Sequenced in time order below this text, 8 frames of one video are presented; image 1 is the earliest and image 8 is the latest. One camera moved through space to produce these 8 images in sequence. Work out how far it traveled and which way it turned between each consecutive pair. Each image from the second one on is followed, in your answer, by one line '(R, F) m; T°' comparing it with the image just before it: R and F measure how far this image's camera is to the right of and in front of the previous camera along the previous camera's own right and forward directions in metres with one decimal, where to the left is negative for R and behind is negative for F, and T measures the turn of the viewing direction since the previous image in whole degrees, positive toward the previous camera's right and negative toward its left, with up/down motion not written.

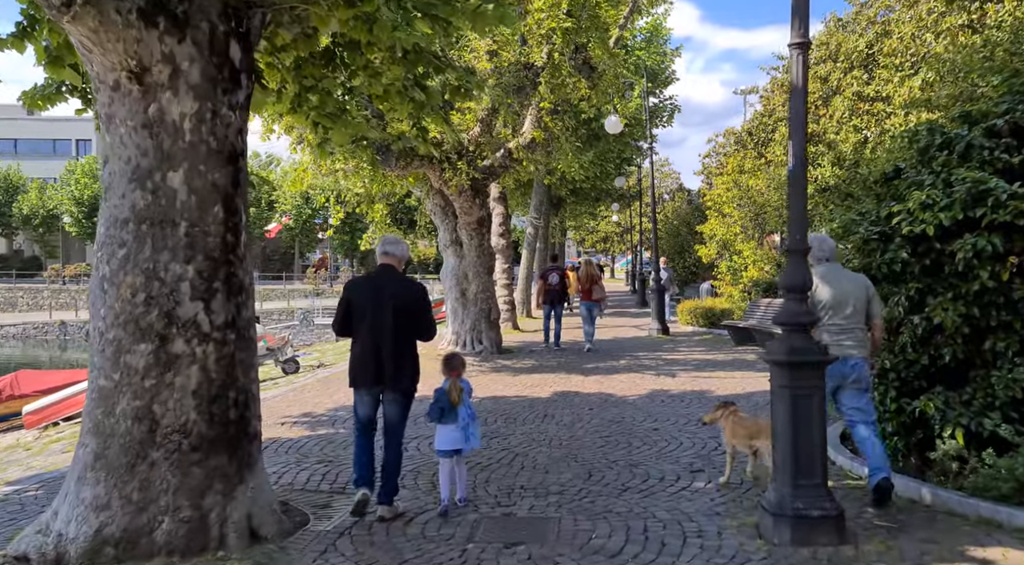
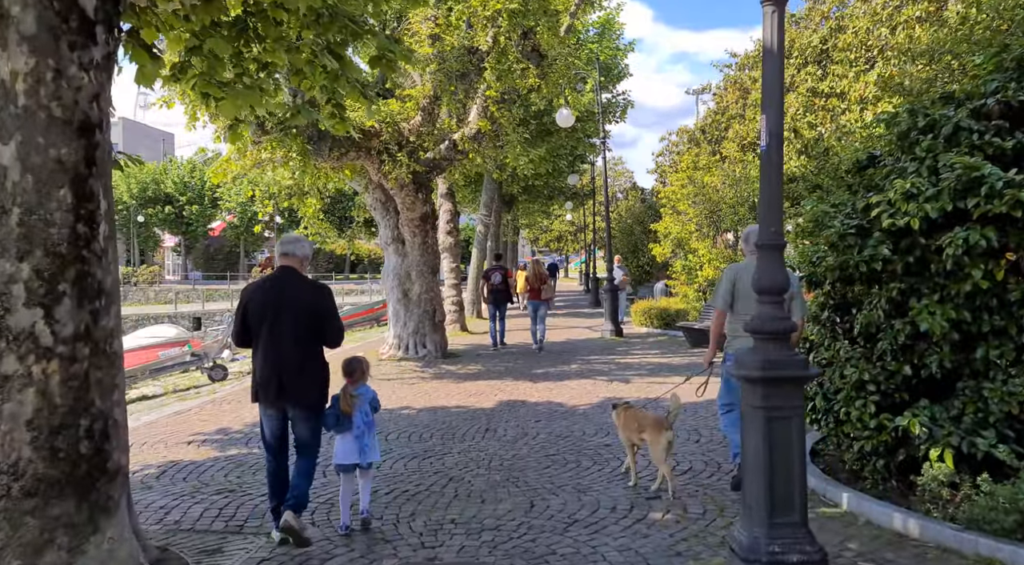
(+0.2, +0.8) m; +3°
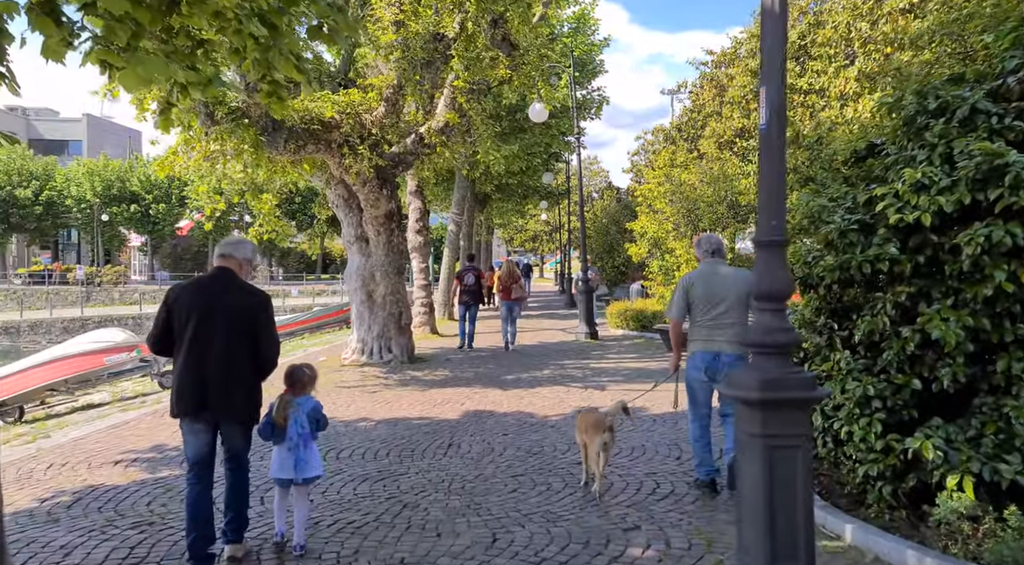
(+0.1, +0.7) m; +2°
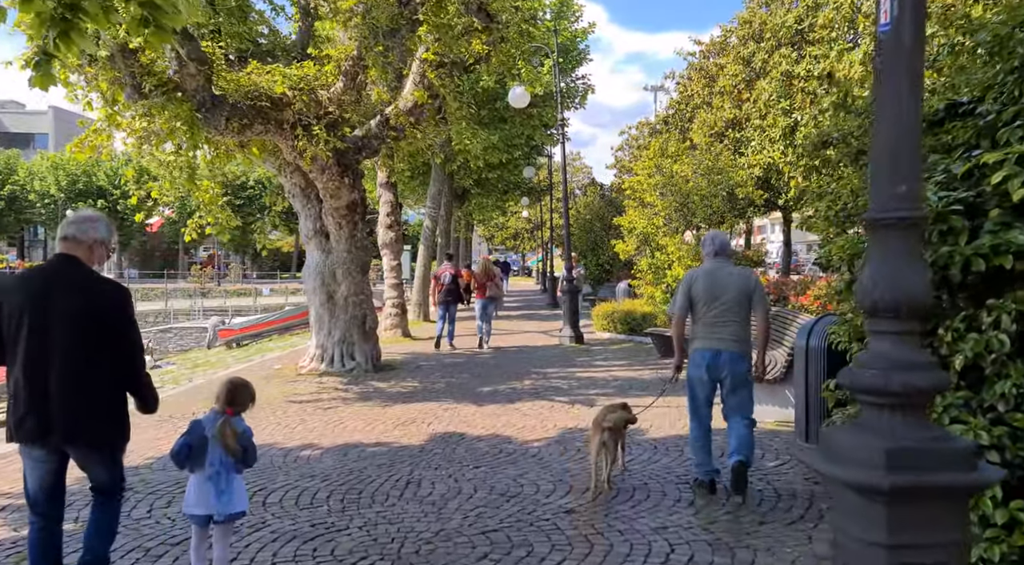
(+0.1, +1.4) m; +1°
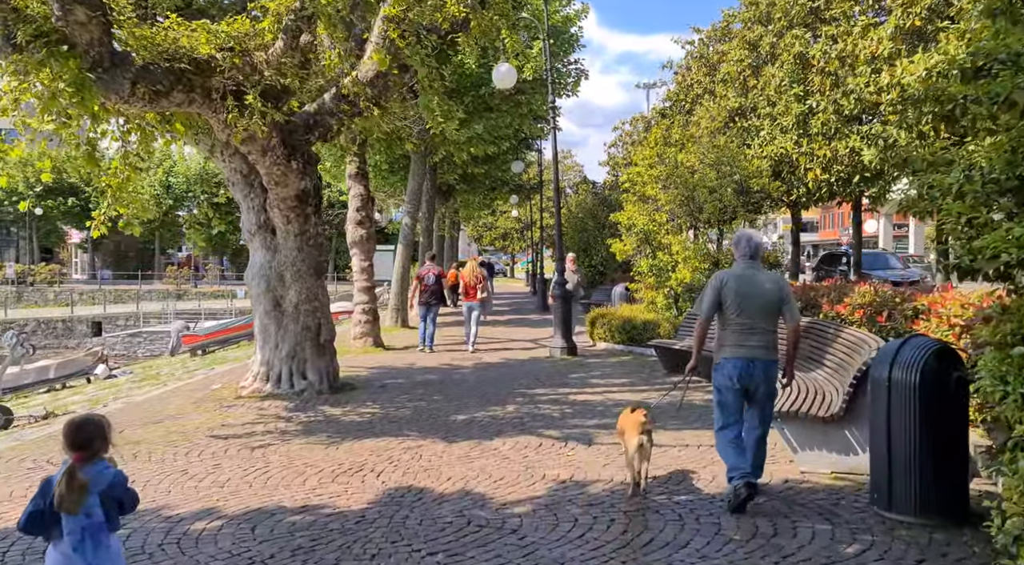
(+0.1, +1.9) m; +1°
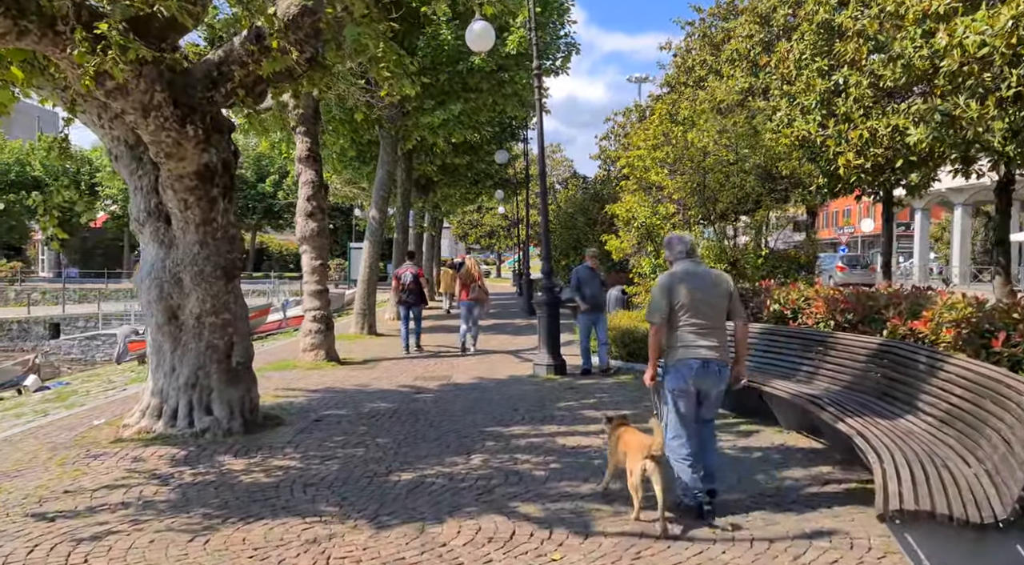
(+0.2, +2.4) m; +1°
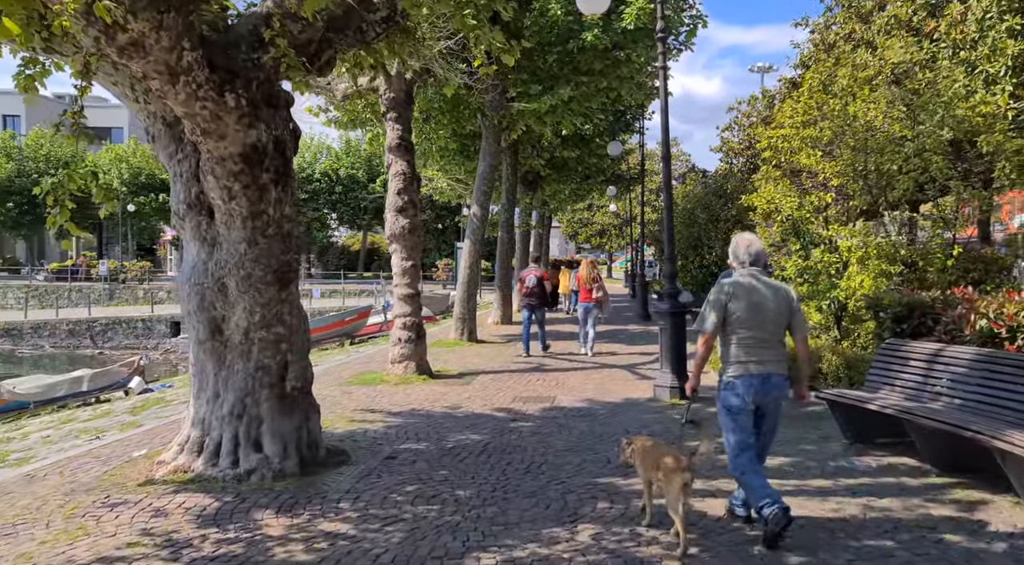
(-0.1, +1.8) m; -7°
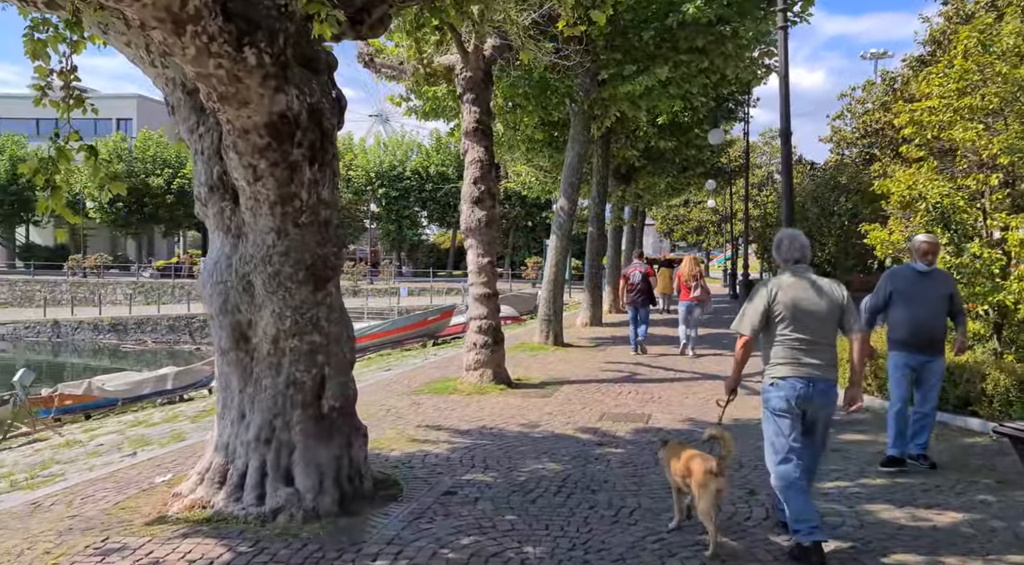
(0.0, +1.3) m; -6°
